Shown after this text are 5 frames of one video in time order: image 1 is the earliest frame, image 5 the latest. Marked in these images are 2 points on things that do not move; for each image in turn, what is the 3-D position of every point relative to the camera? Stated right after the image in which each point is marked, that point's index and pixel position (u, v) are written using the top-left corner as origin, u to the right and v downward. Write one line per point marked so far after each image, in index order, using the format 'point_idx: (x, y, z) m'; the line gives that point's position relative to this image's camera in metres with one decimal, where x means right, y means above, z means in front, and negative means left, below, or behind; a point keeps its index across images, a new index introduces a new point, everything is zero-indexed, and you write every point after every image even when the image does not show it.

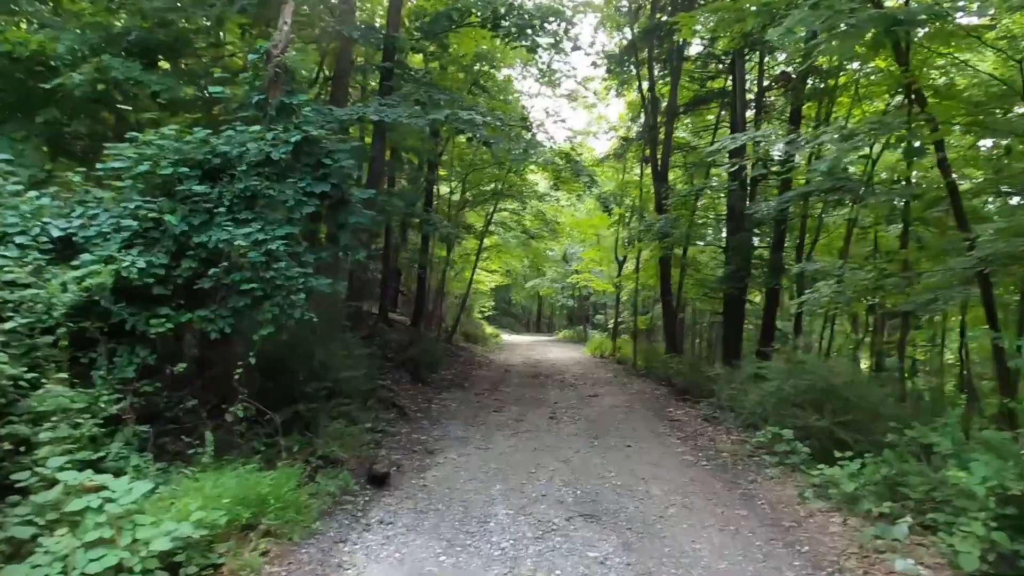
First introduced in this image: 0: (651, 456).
0: (+1.5, -1.8, +6.4) m
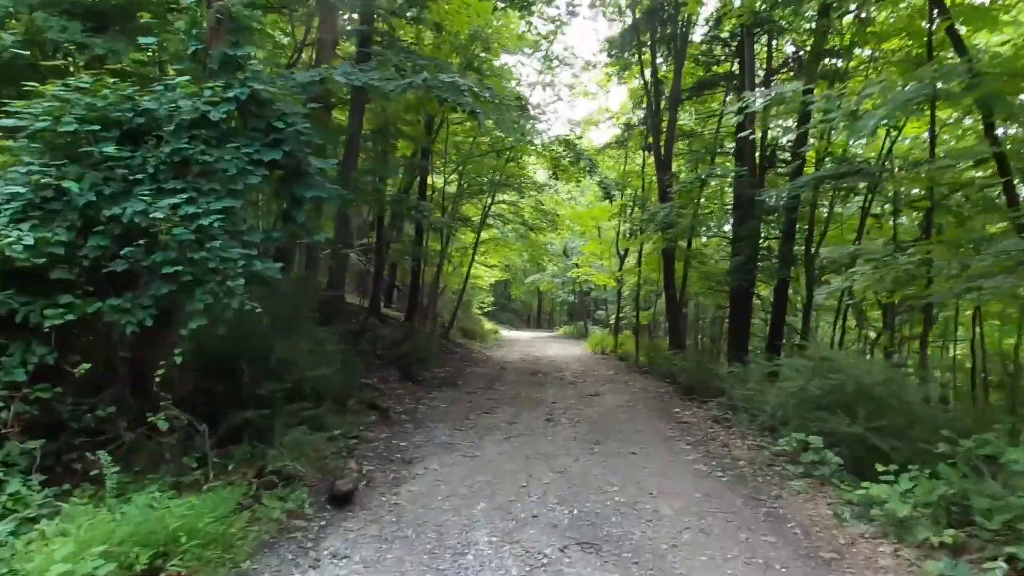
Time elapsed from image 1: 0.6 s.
0: (+1.4, -1.7, +5.7) m
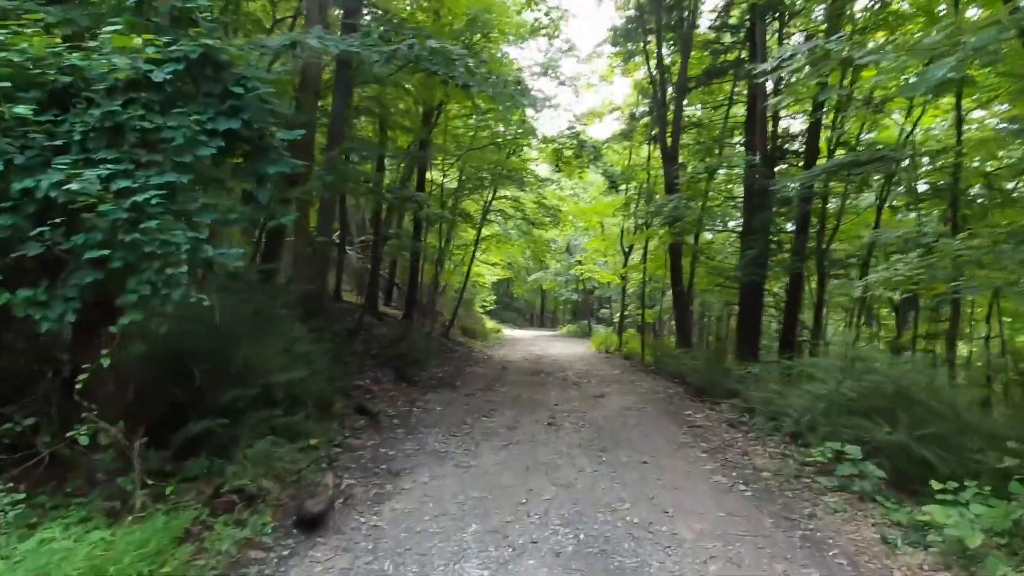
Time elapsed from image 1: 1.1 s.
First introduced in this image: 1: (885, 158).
0: (+1.4, -1.6, +5.1) m
1: (+7.3, +2.5, +11.5) m
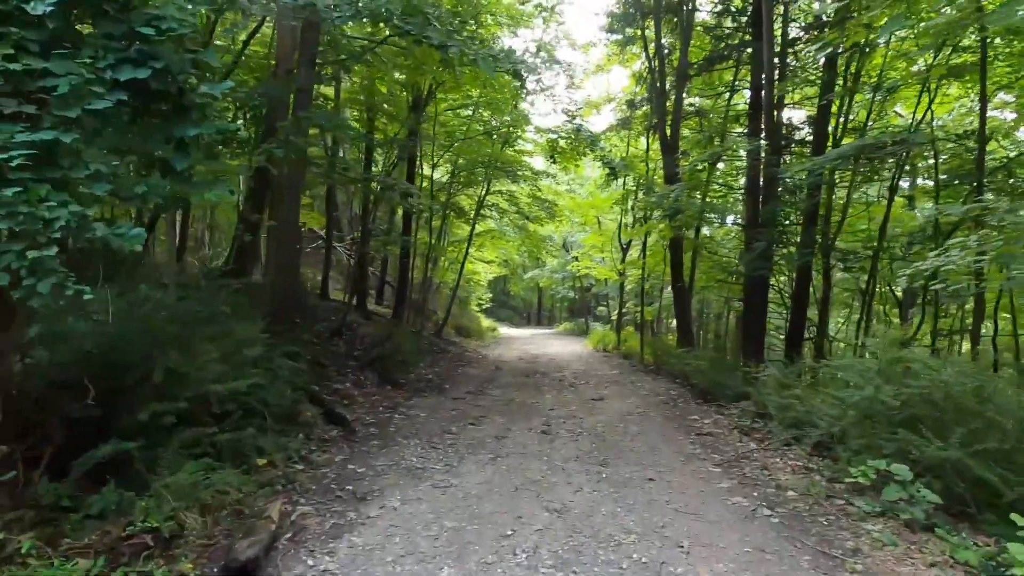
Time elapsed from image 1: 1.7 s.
0: (+1.3, -1.6, +4.4) m
1: (+7.1, +2.6, +10.8) m
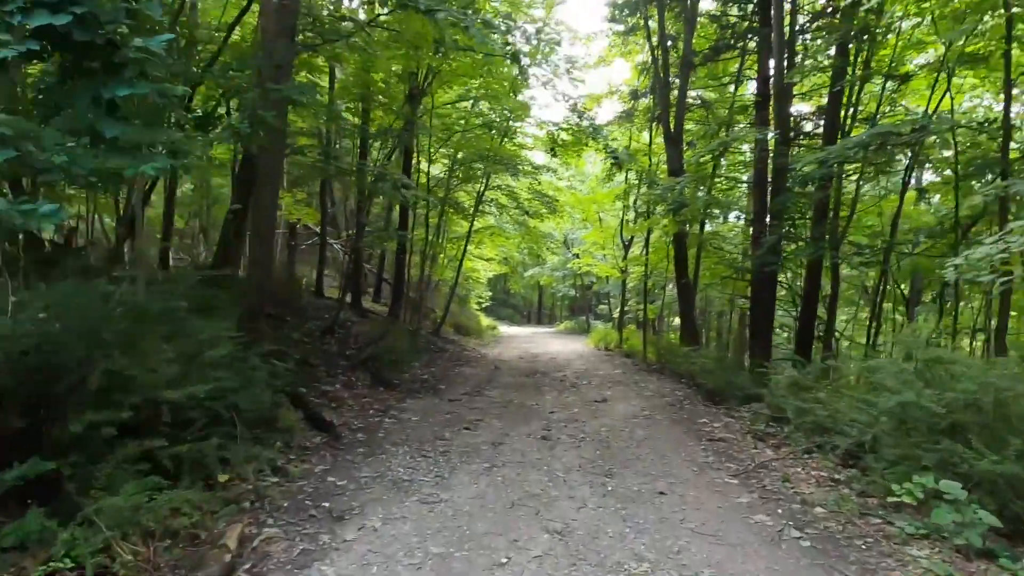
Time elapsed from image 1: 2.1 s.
0: (+1.3, -1.5, +3.9) m
1: (+7.1, +2.7, +10.3) m
